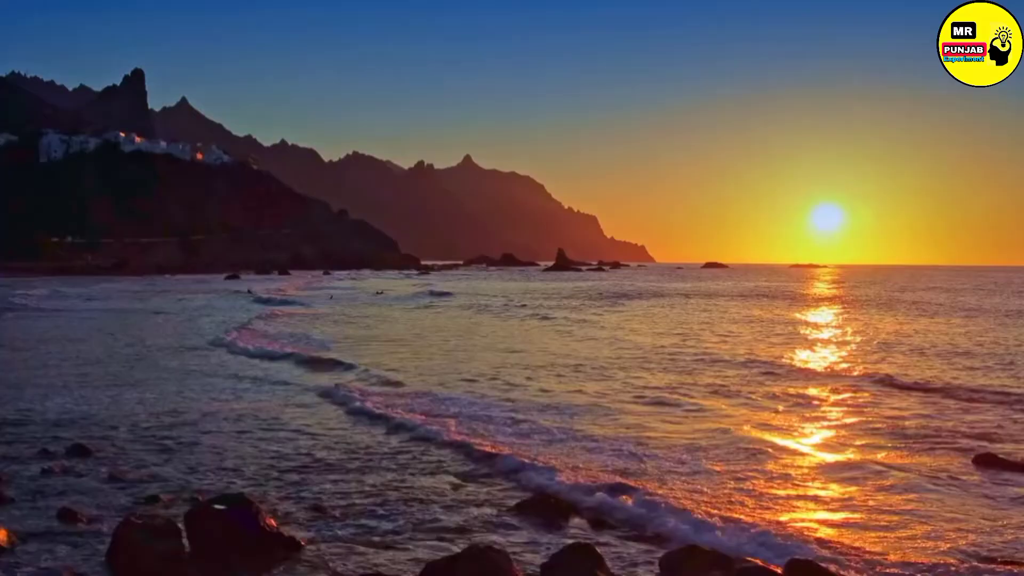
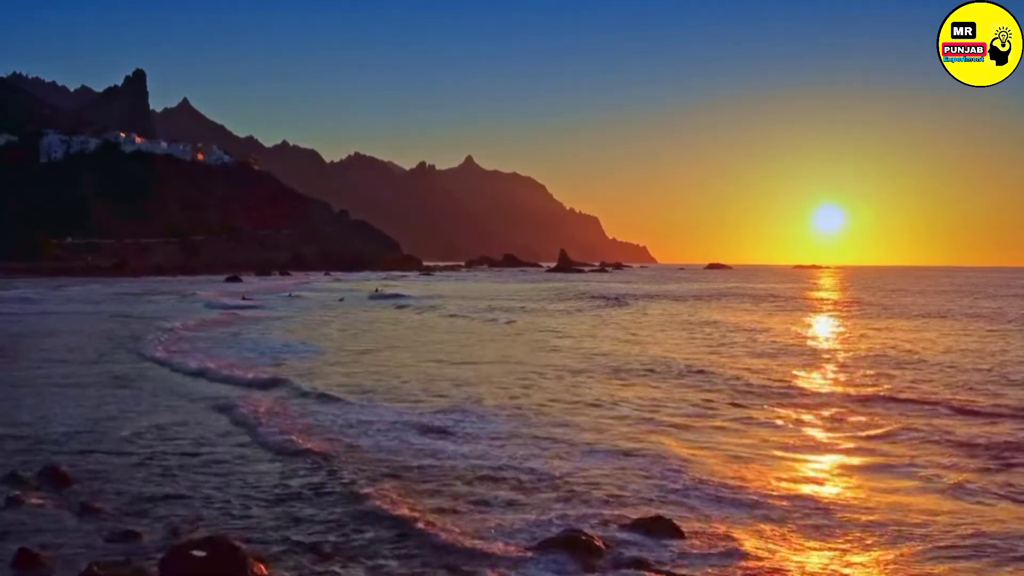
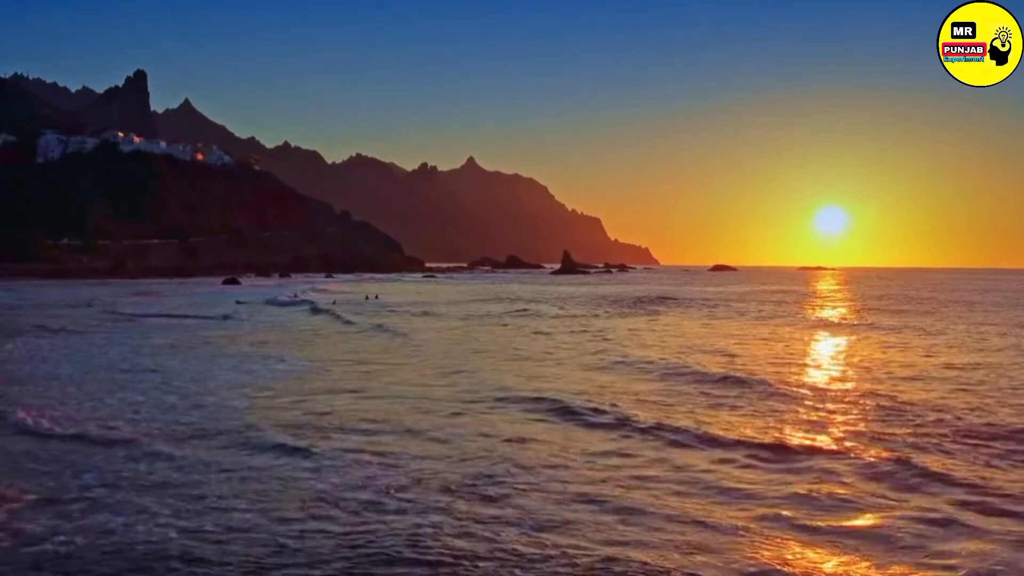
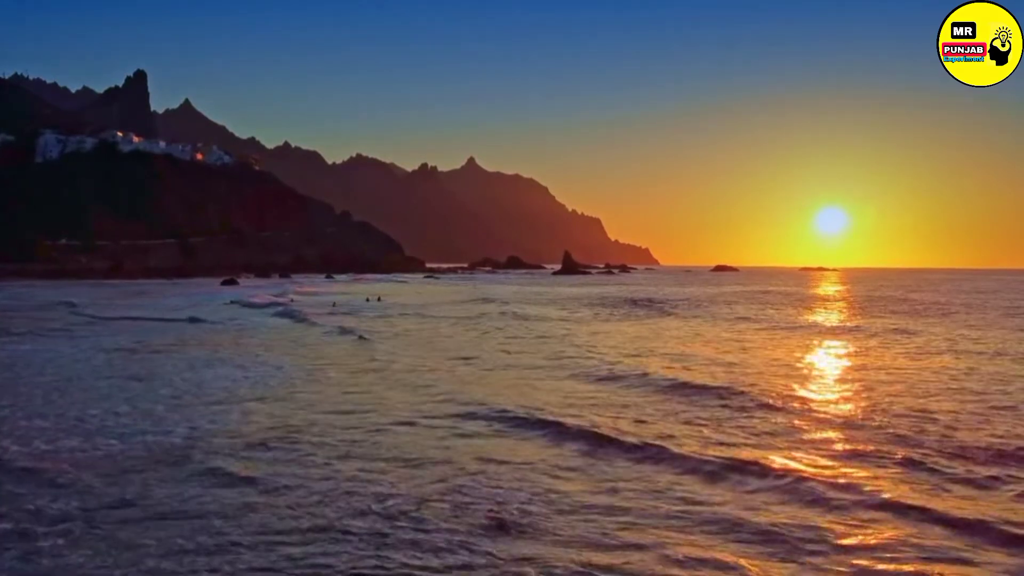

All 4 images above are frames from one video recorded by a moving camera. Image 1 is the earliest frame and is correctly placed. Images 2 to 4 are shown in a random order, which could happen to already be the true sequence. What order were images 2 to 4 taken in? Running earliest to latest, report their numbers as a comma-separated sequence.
2, 3, 4
